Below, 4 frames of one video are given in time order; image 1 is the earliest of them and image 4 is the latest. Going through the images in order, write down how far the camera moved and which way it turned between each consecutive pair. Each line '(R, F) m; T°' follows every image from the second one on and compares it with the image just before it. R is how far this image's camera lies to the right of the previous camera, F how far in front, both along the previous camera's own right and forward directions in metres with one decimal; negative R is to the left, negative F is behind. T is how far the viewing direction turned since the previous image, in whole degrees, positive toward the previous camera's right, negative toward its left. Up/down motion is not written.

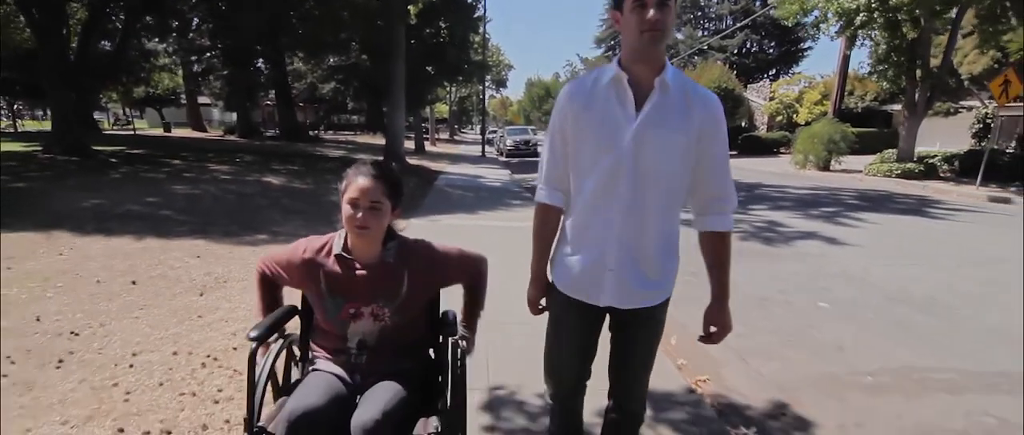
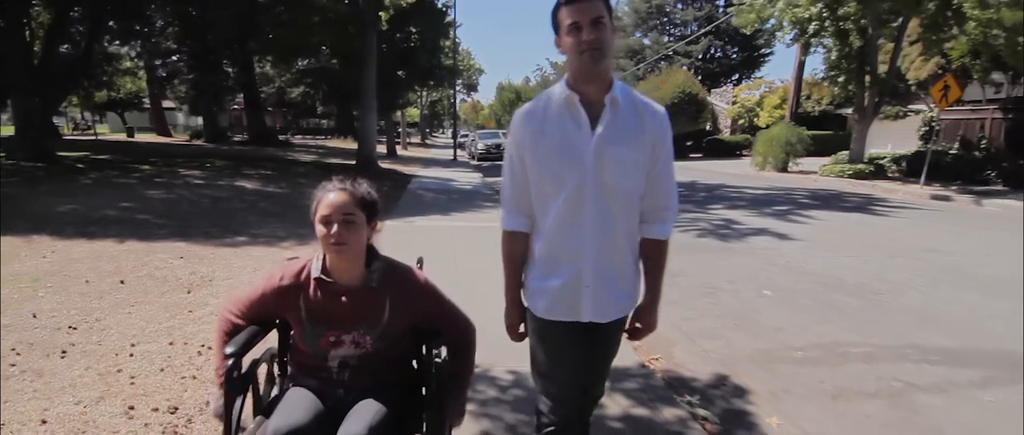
(0.0, -0.4) m; +3°
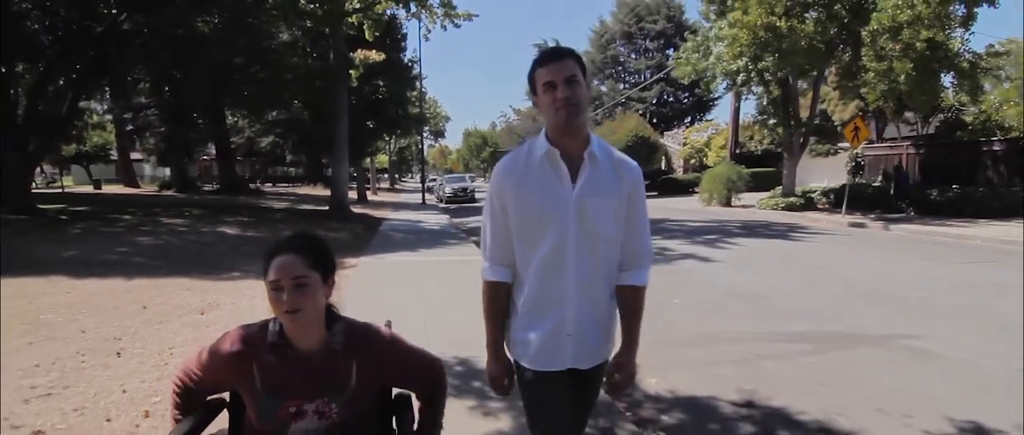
(+0.2, -1.3) m; +3°
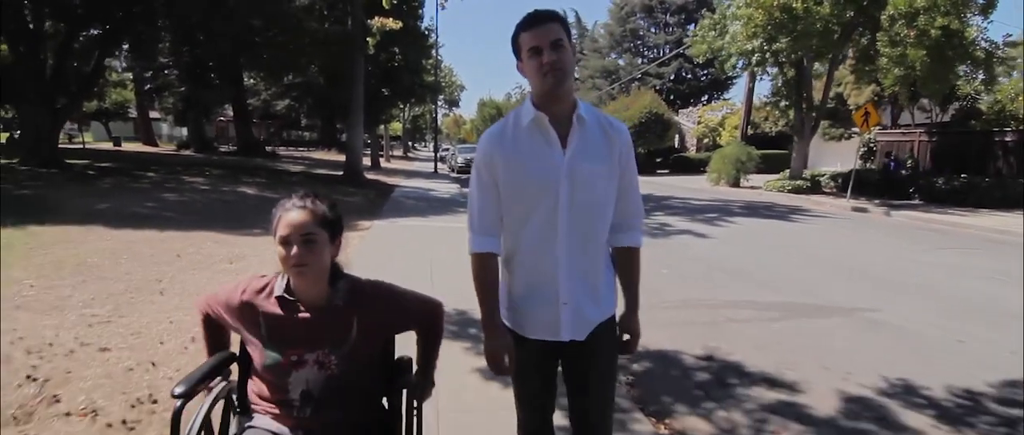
(+0.1, -0.5) m; -1°
